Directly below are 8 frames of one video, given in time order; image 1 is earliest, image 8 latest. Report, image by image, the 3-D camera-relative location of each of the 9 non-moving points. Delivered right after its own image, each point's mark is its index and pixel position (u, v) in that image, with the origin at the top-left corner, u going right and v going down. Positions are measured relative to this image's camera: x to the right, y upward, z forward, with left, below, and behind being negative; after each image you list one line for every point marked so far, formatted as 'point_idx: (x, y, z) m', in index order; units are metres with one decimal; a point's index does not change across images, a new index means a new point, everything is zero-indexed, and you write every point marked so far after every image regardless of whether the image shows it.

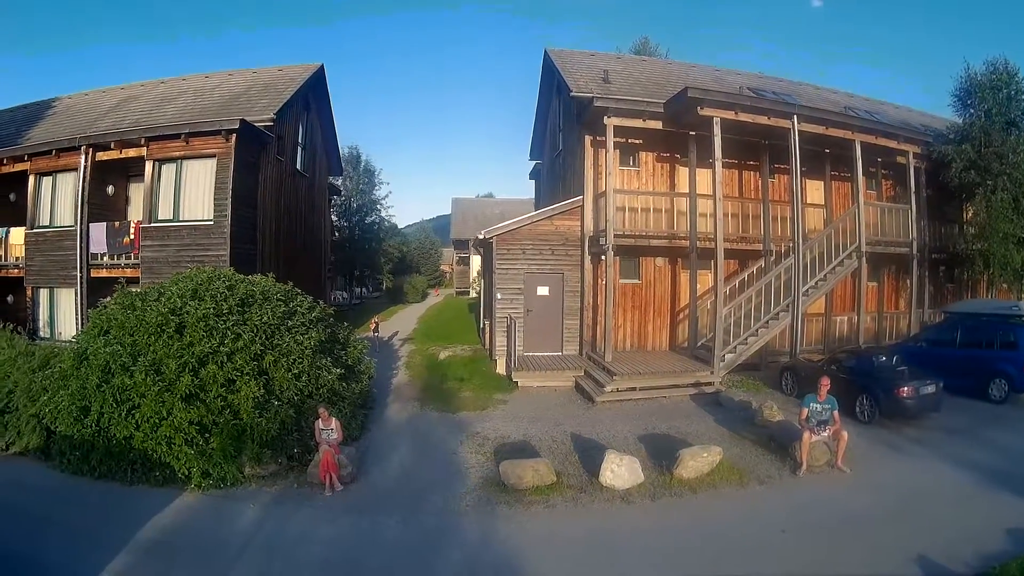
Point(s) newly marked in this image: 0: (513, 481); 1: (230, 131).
0: (0.0, -2.3, +6.4) m
1: (-7.1, +4.0, +13.4) m
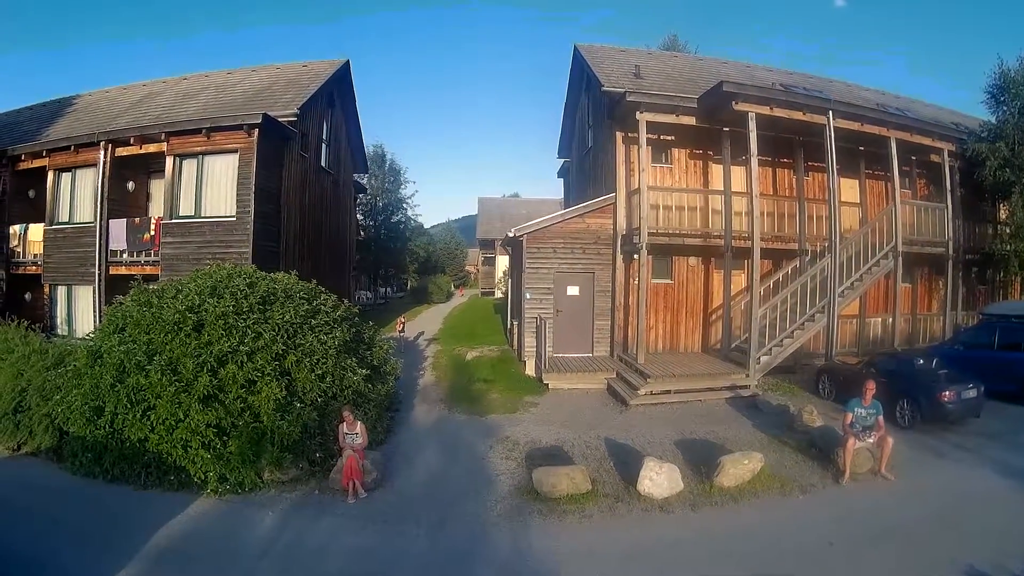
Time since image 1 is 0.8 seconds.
0: (+0.4, -2.3, +6.2) m
1: (-6.4, +4.0, +13.6) m
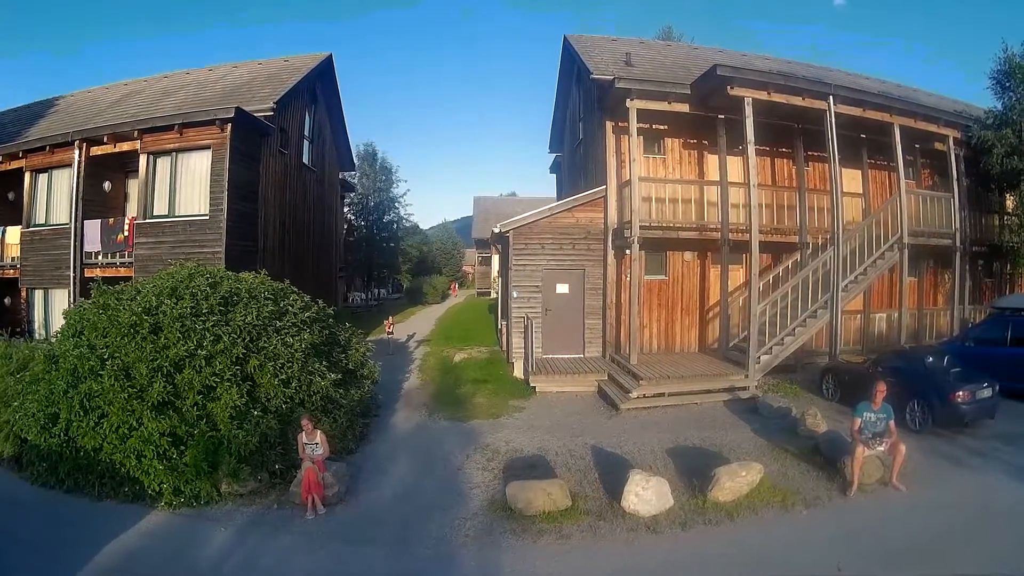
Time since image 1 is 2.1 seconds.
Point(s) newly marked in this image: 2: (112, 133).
0: (+0.1, -2.2, +5.6) m
1: (-6.8, +4.0, +13.0) m
2: (-10.4, +4.0, +14.1) m
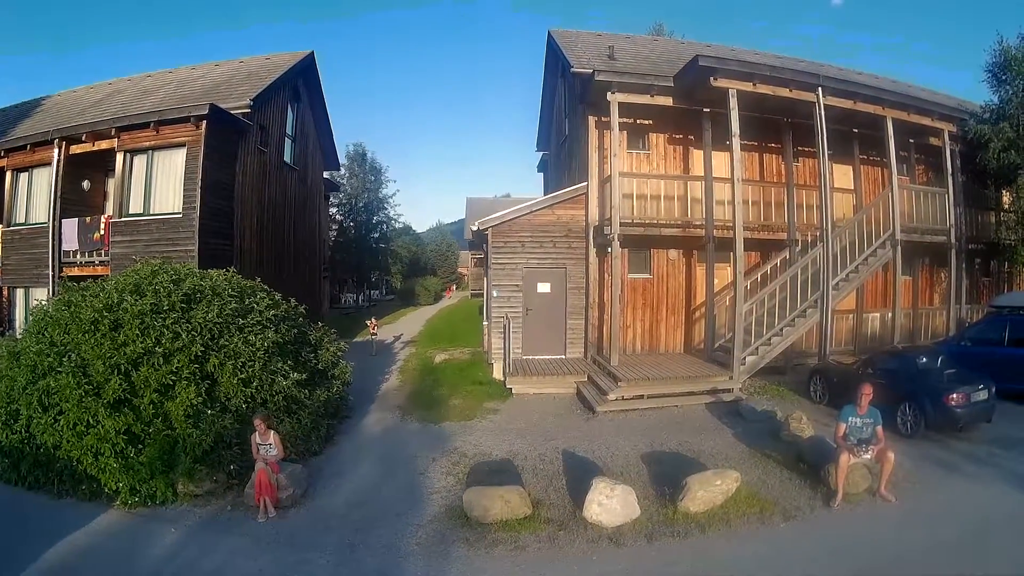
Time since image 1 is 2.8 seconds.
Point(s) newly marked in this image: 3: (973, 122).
0: (-0.3, -2.2, +5.2) m
1: (-7.2, +4.0, +12.6) m
2: (-10.8, +4.0, +13.7) m
3: (+11.7, +4.2, +13.8) m
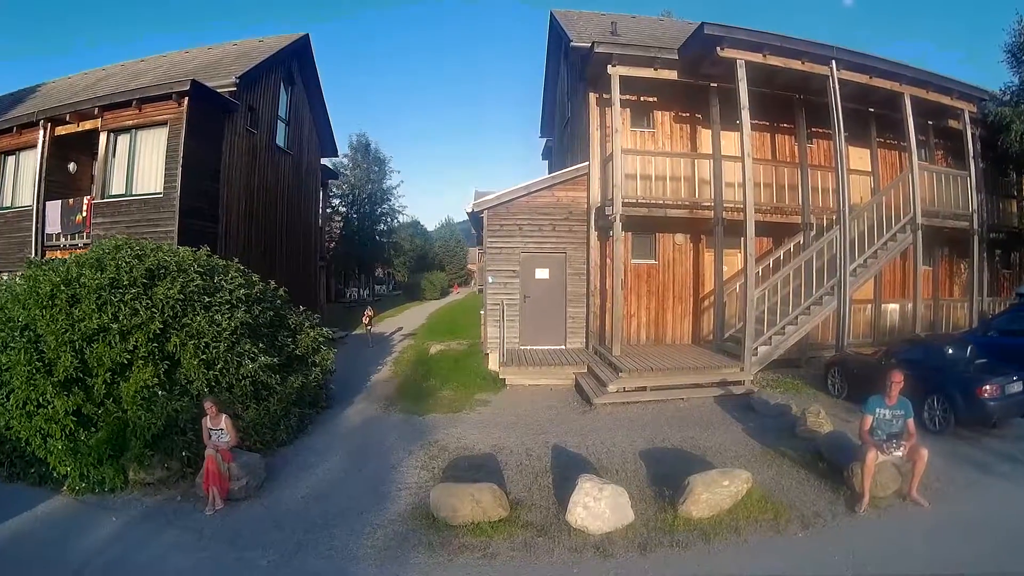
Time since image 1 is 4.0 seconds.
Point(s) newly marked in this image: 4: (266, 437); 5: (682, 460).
0: (-0.5, -1.9, +4.5) m
1: (-7.3, +4.4, +12.0) m
2: (-10.8, +4.4, +13.2) m
3: (+11.7, +4.4, +12.9) m
4: (-3.1, -1.8, +6.7) m
5: (+1.8, -1.8, +5.8) m
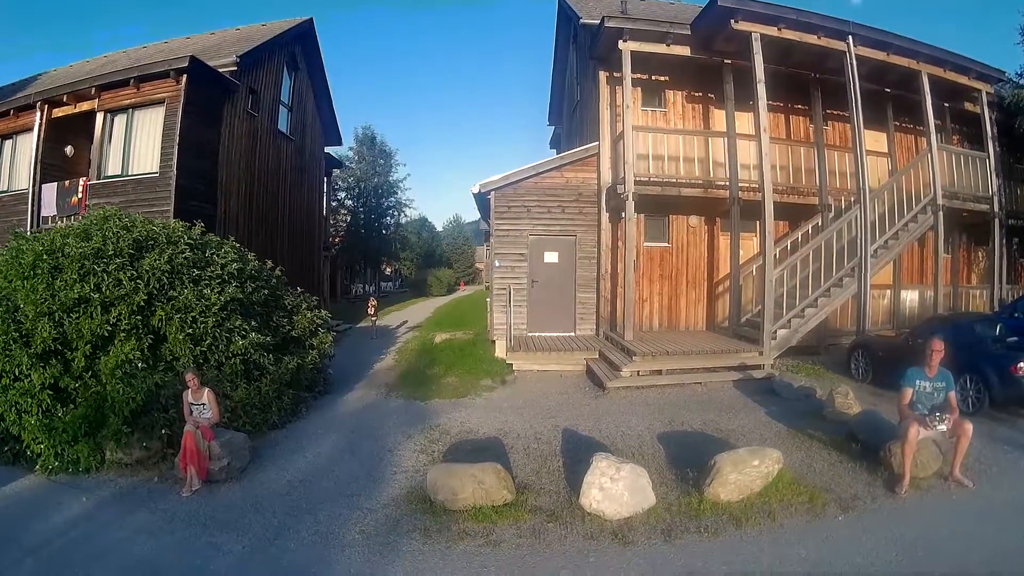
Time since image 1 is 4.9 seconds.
0: (-0.5, -1.6, +4.1) m
1: (-7.1, +4.7, +11.6) m
2: (-10.7, +4.7, +12.9) m
3: (+11.9, +4.7, +12.3) m
4: (-3.0, -1.5, +6.3) m
5: (+1.9, -1.5, +5.3) m
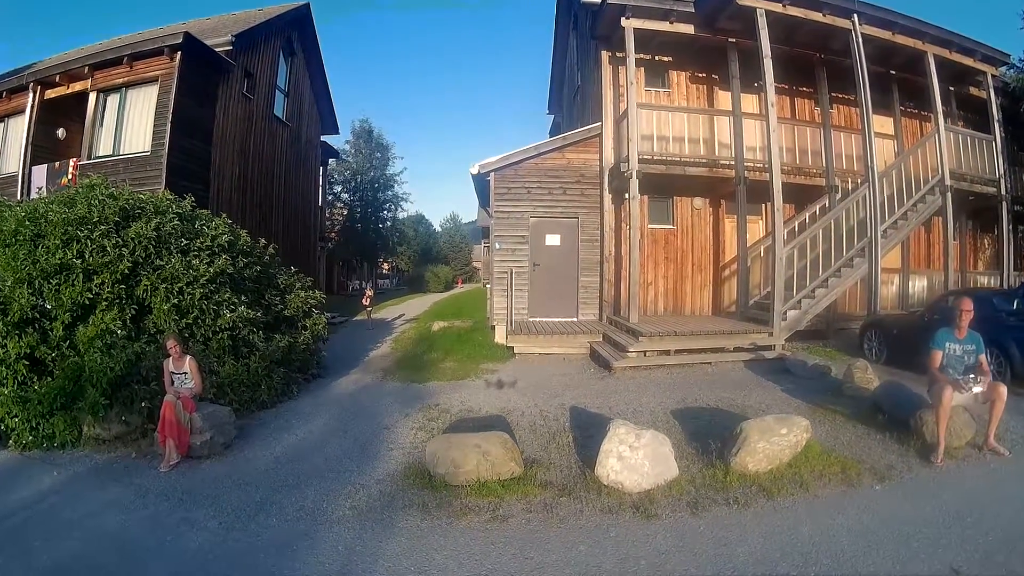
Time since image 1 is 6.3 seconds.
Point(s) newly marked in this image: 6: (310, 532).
0: (-0.4, -1.3, +3.8) m
1: (-7.1, +5.0, +11.3) m
2: (-10.7, +5.0, +12.5) m
3: (+11.8, +5.1, +12.0) m
4: (-3.0, -1.2, +6.0) m
5: (+1.9, -1.2, +5.0) m
6: (-1.2, -1.5, +3.2) m
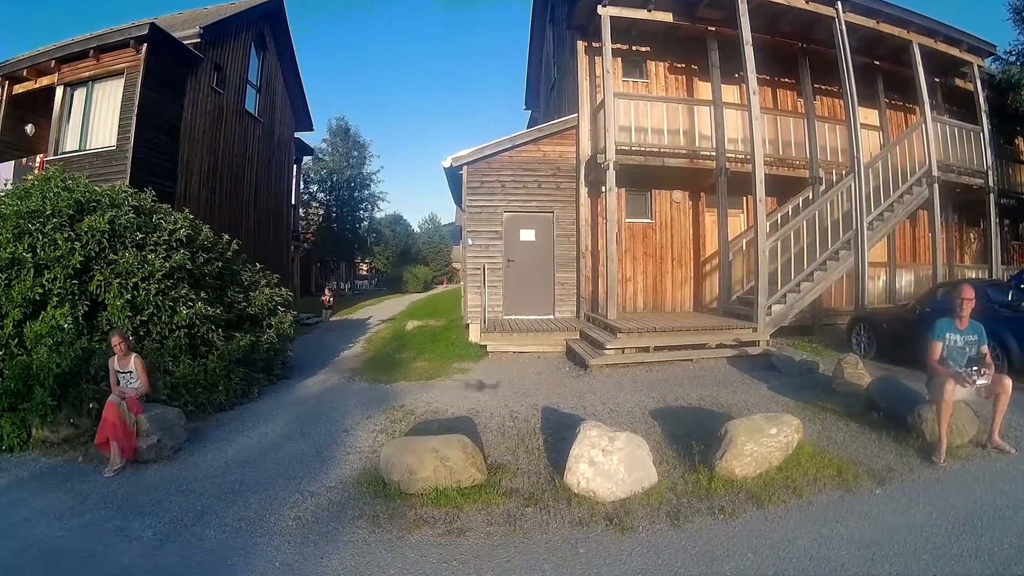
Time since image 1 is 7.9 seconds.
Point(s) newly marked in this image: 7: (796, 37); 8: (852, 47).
0: (-0.7, -1.2, +3.4) m
1: (-7.6, +5.0, +10.6) m
2: (-11.2, +5.0, +11.7) m
3: (+11.3, +5.2, +12.1) m
4: (-3.3, -1.1, +5.5) m
5: (+1.7, -1.1, +4.6) m
6: (-1.4, -1.4, +2.8) m
7: (+5.9, +5.1, +10.9) m
8: (+7.2, +5.1, +11.3) m
